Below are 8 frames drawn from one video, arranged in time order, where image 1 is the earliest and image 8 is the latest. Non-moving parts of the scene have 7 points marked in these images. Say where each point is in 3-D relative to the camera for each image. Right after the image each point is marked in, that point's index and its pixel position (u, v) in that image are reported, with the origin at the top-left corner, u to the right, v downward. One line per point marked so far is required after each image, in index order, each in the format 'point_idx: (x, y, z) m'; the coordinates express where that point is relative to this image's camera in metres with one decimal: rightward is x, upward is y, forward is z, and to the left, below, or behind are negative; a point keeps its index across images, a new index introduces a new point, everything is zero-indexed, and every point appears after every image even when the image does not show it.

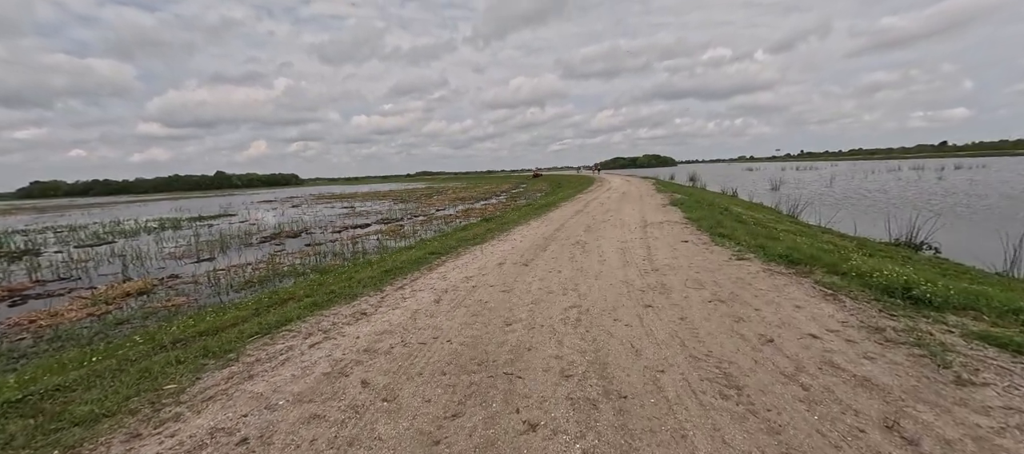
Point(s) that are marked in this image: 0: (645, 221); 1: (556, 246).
0: (+4.3, 0.0, +13.0) m
1: (+1.1, -0.5, +10.3) m
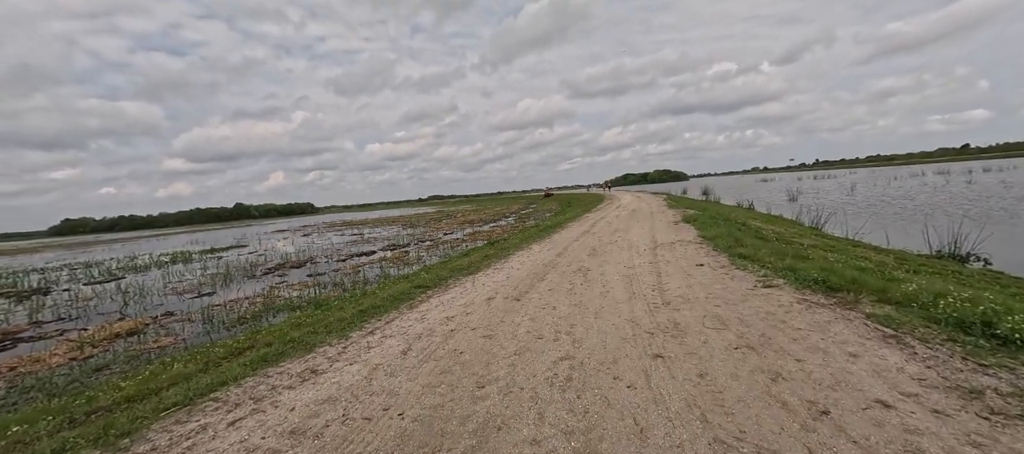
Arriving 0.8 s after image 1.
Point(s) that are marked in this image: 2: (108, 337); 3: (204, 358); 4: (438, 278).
0: (+4.2, -0.6, +11.8) m
1: (+1.0, -1.1, +9.2) m
2: (-13.8, -3.7, +14.8) m
3: (-6.1, -2.6, +8.1) m
4: (-2.0, -1.3, +10.6) m
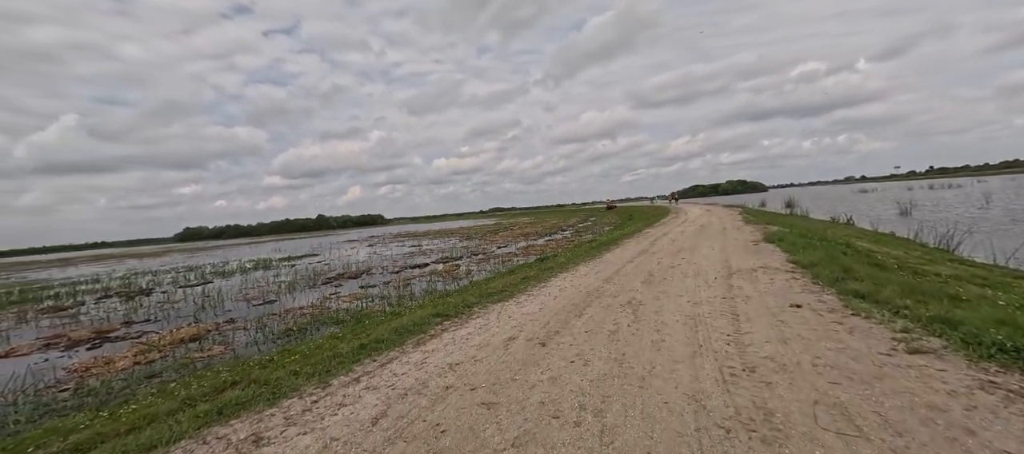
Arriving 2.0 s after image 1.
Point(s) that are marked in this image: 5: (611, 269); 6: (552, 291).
0: (+5.1, -1.1, +9.5) m
1: (+1.5, -1.5, +7.4) m
2: (-12.2, -4.2, +15.1) m
3: (-5.6, -2.9, +7.3) m
4: (-1.1, -1.8, +9.3) m
5: (+2.9, -1.3, +12.2) m
6: (+0.9, -1.6, +9.7) m
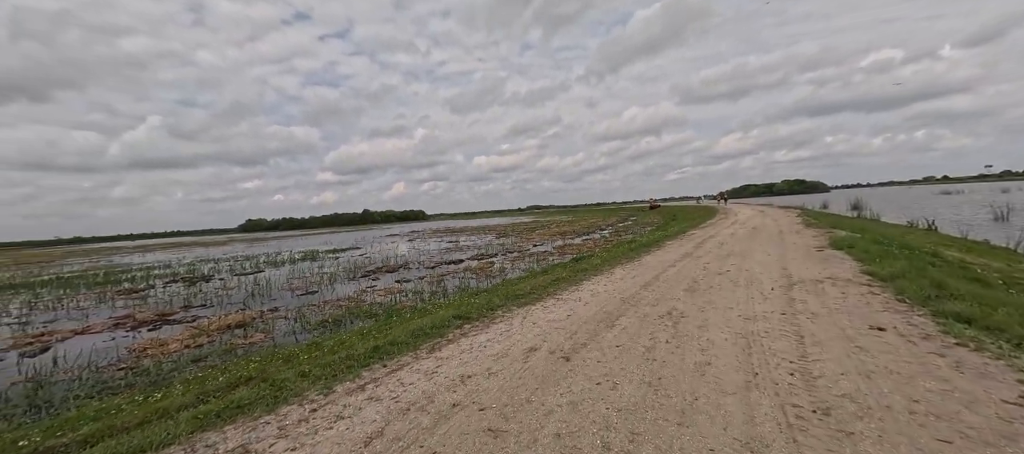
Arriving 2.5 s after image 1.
0: (+5.7, -1.2, +8.4) m
1: (+2.0, -1.5, +6.6) m
2: (-11.0, -3.9, +15.6) m
3: (-5.2, -2.8, +7.2) m
4: (-0.5, -1.7, +8.7) m
5: (+3.8, -1.3, +11.3) m
6: (+1.6, -1.5, +8.9) m
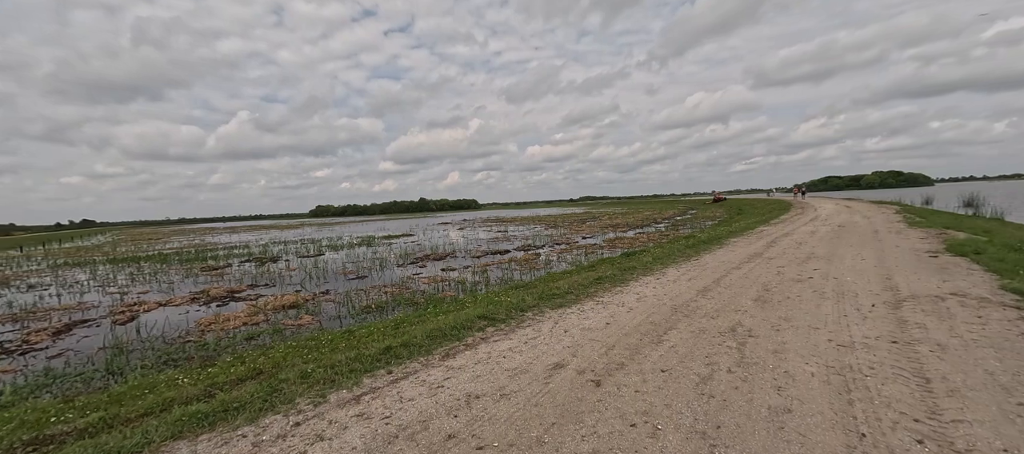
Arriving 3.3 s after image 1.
0: (+6.3, -1.2, +6.7) m
1: (+2.3, -1.5, +5.5) m
2: (-9.5, -3.2, +16.1) m
3: (-4.8, -2.5, +7.0) m
4: (+0.1, -1.5, +7.9) m
5: (+4.7, -1.2, +9.8) m
6: (+2.2, -1.4, +7.8) m
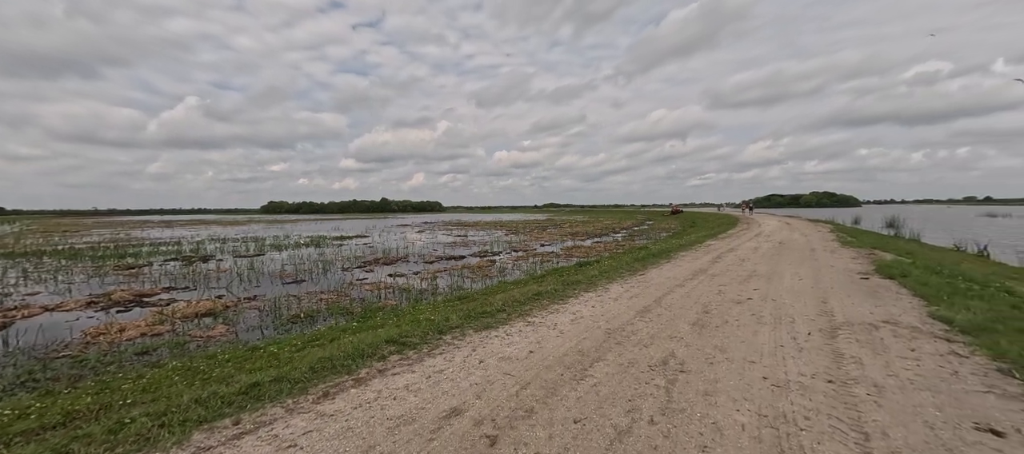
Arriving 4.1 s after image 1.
0: (+5.0, -1.6, +6.4) m
1: (+1.2, -1.7, +4.8) m
2: (-11.6, -3.2, +14.3) m
3: (-6.0, -2.5, +5.7) m
4: (-1.2, -1.7, +7.0) m
5: (+3.2, -1.6, +9.4) m
6: (+0.9, -1.7, +7.1) m
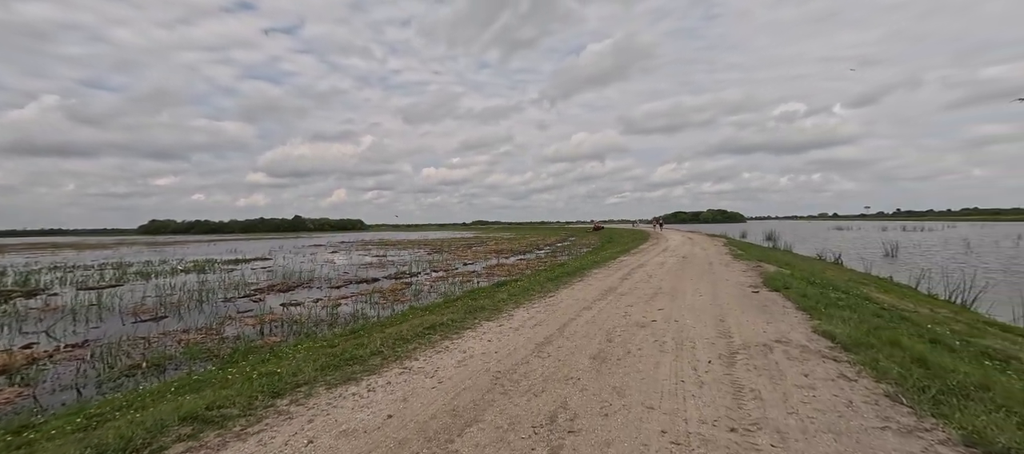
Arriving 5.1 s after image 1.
0: (+3.2, -1.9, +6.0) m
1: (-0.3, -2.0, +3.7) m
2: (-14.5, -3.9, +10.7) m
3: (-7.5, -2.9, +3.3) m
4: (-3.1, -2.1, +5.5) m
5: (+0.9, -2.0, +8.6) m
6: (-1.0, -2.0, +6.0) m
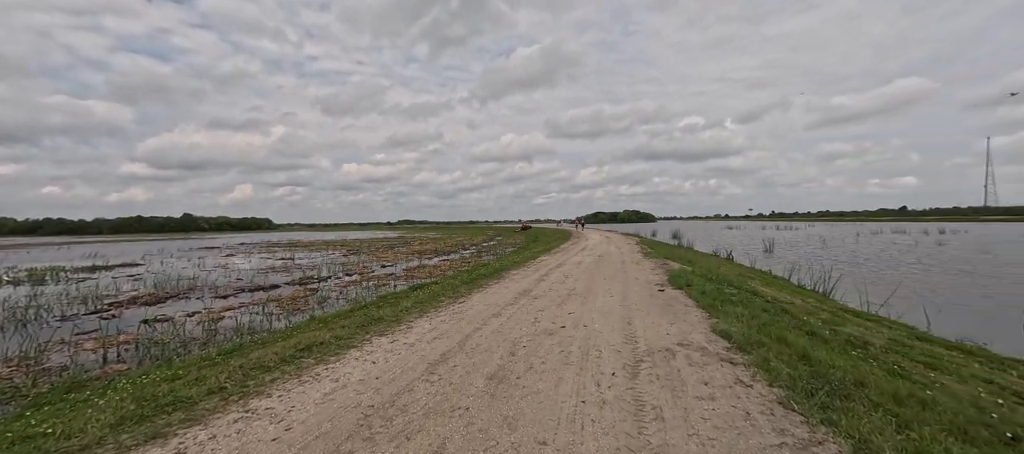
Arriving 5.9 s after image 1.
0: (+1.6, -1.9, +5.6) m
1: (-1.4, -2.0, +2.7) m
2: (-16.6, -4.0, +7.0) m
3: (-8.4, -2.9, +1.0) m
4: (-4.4, -2.1, +3.9) m
5: (-1.1, -2.1, +7.7) m
6: (-2.5, -2.1, +4.8) m
